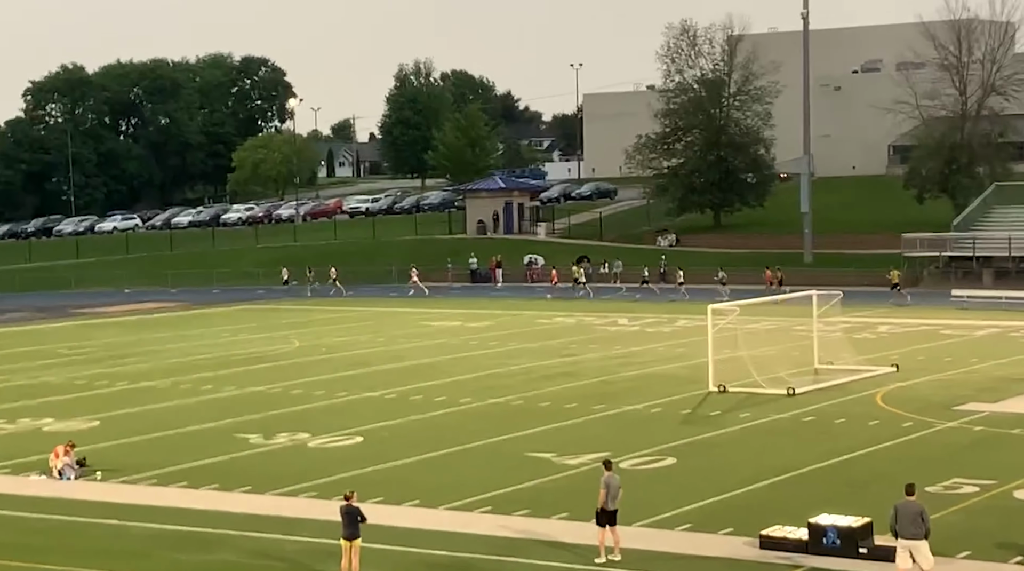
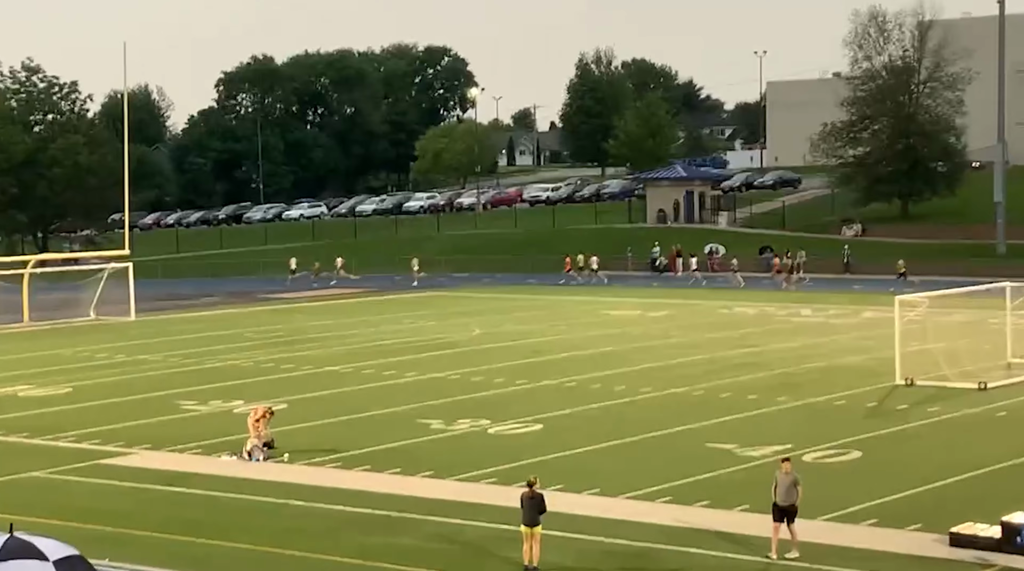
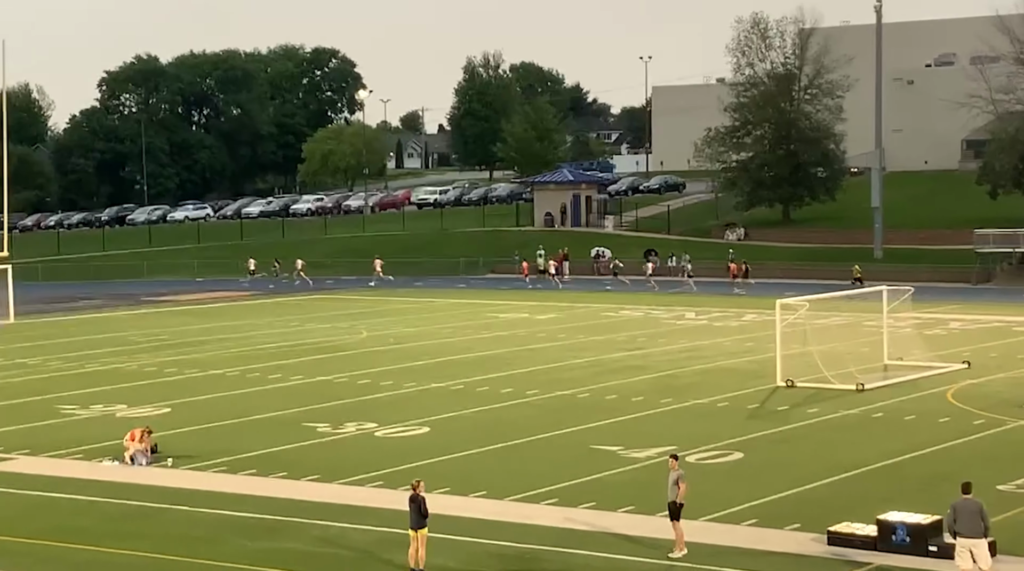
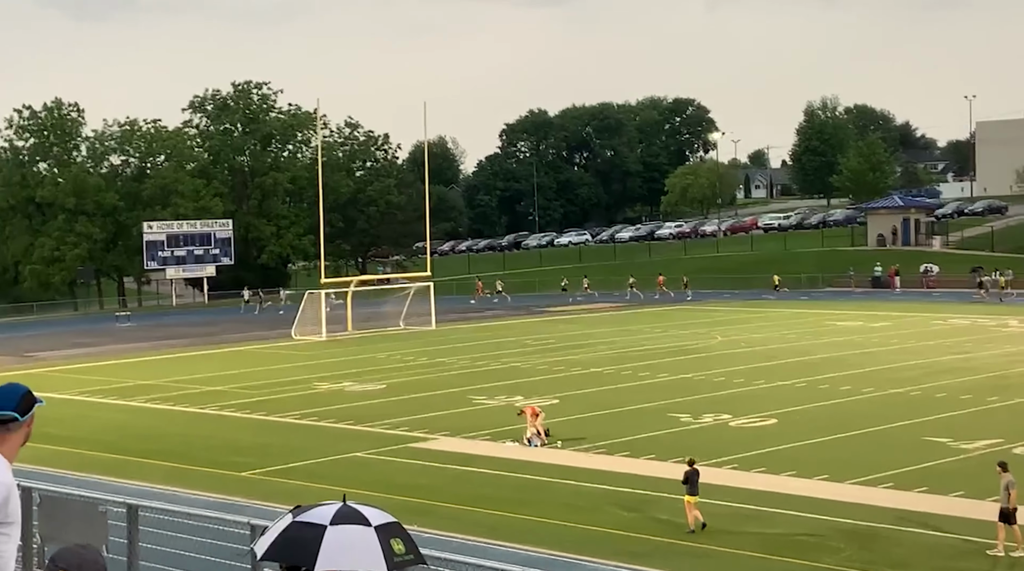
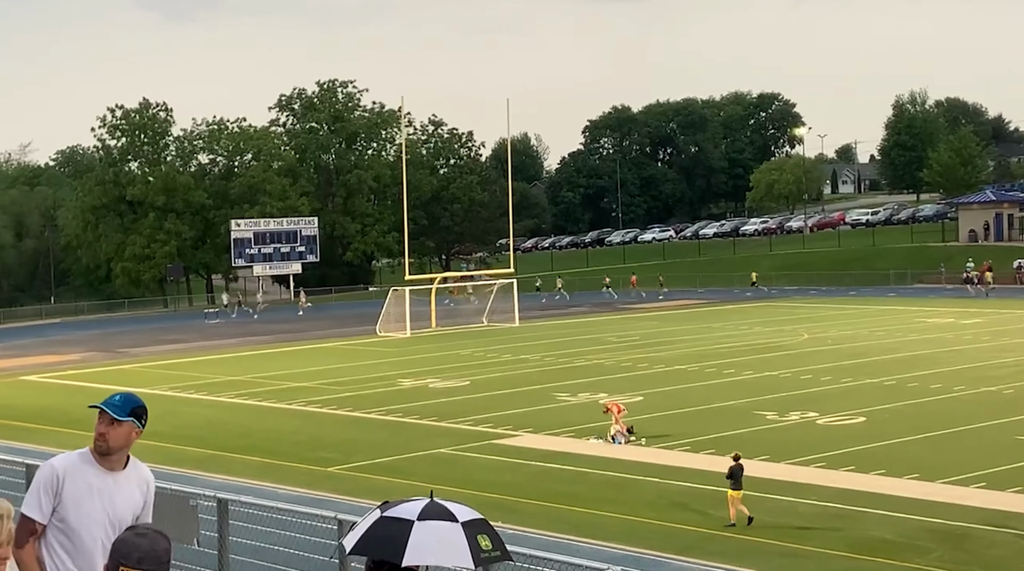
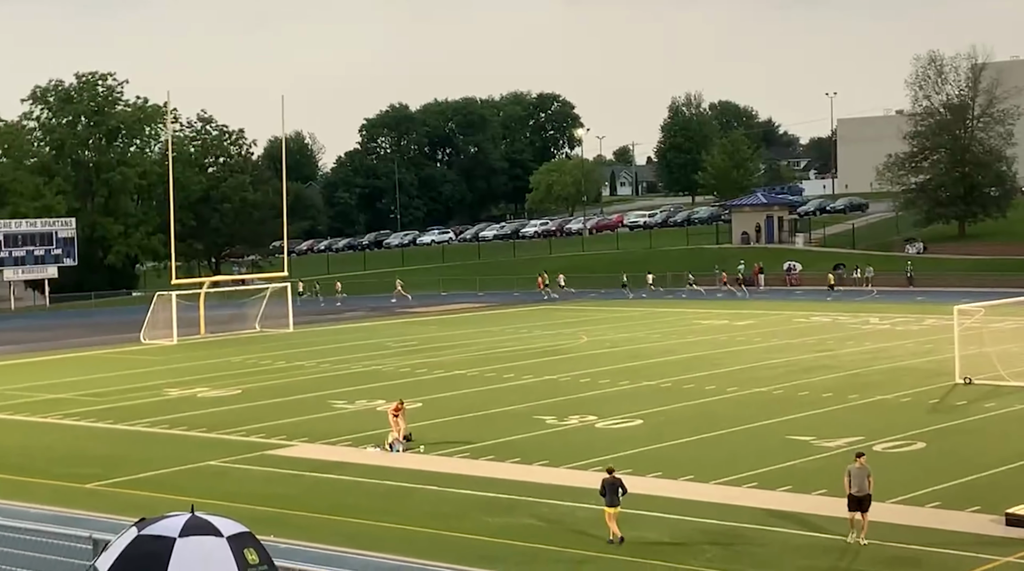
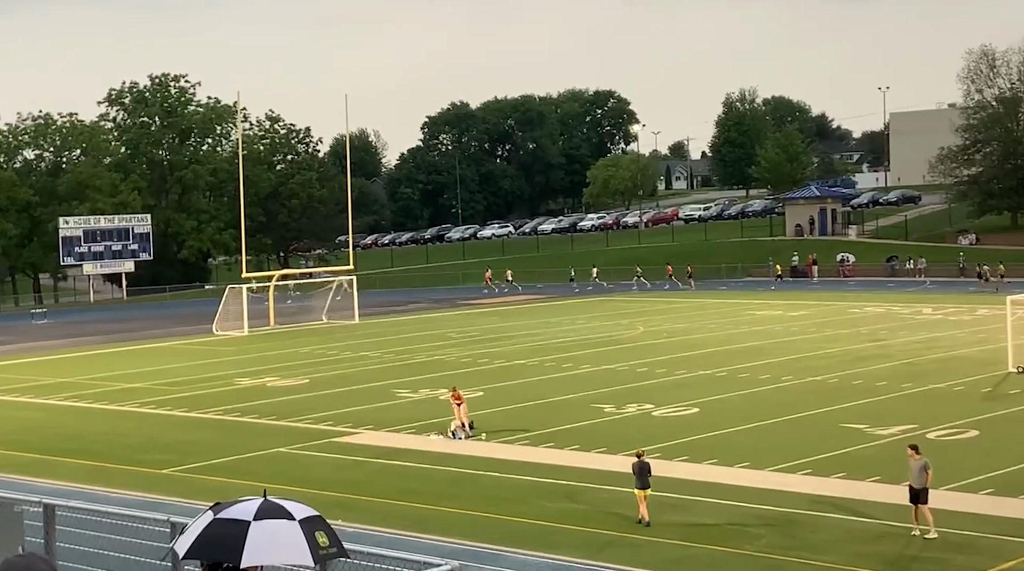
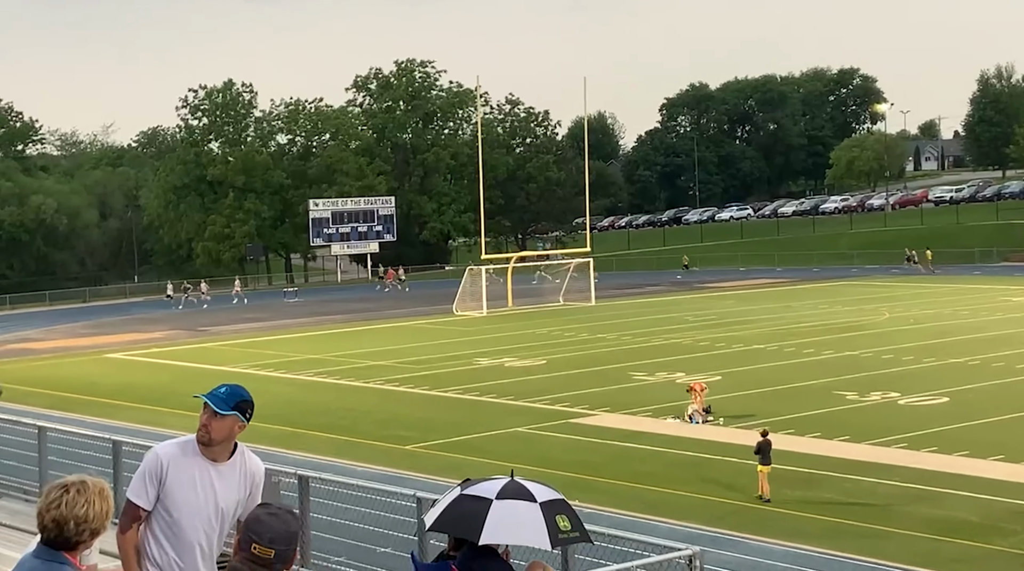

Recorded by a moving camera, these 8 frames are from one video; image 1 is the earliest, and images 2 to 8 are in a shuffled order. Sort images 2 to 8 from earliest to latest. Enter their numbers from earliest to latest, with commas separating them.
3, 2, 6, 7, 4, 5, 8
